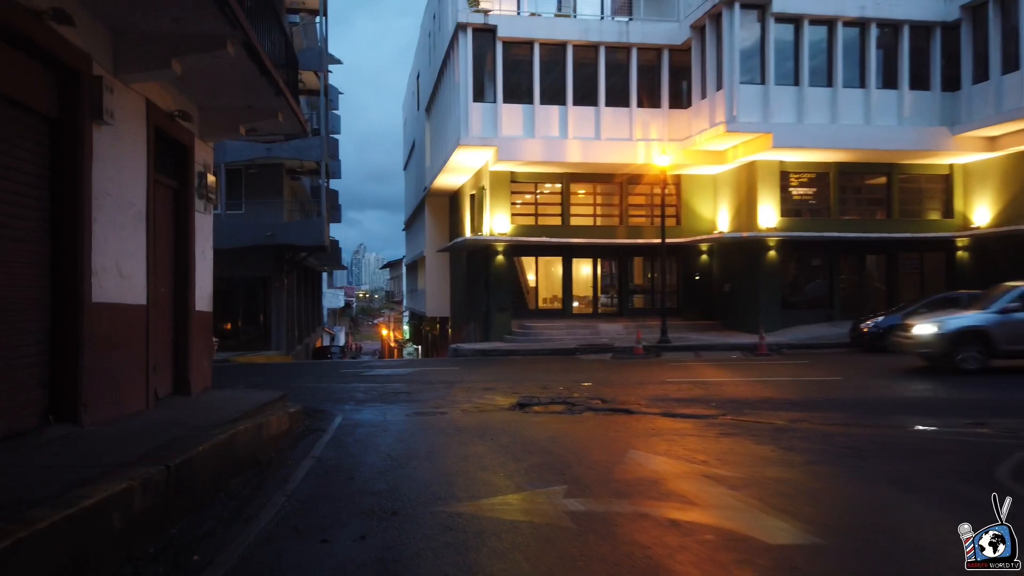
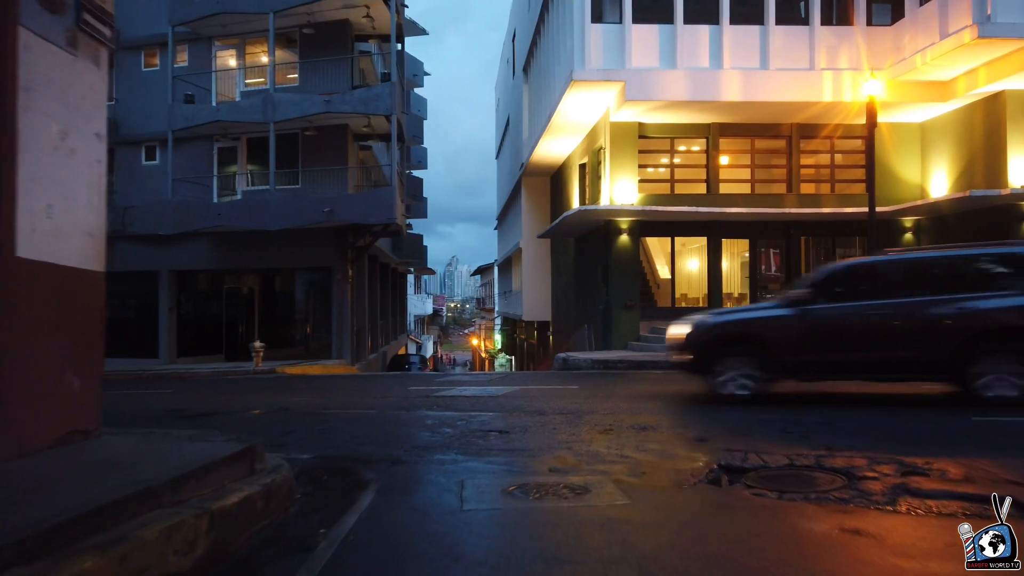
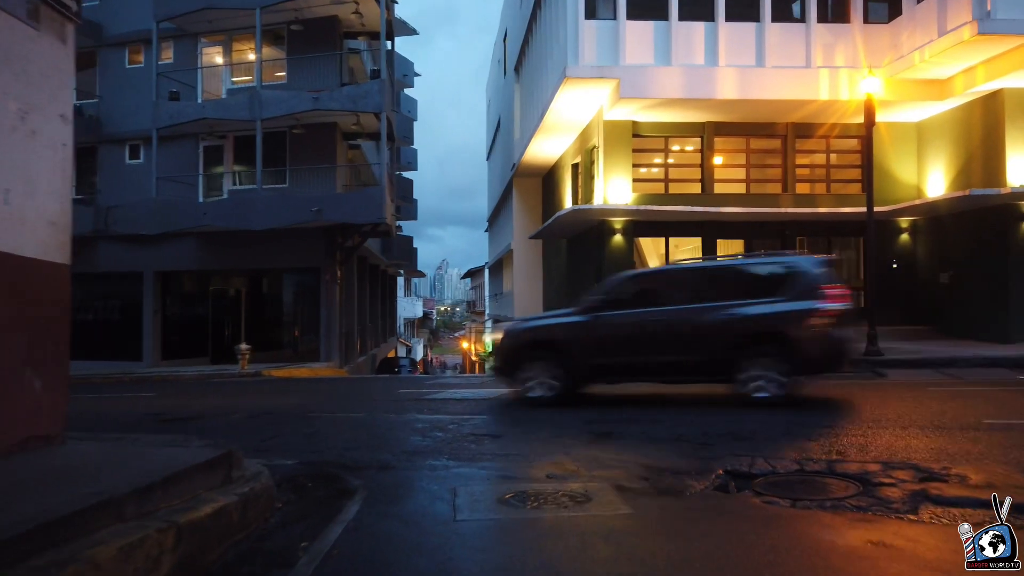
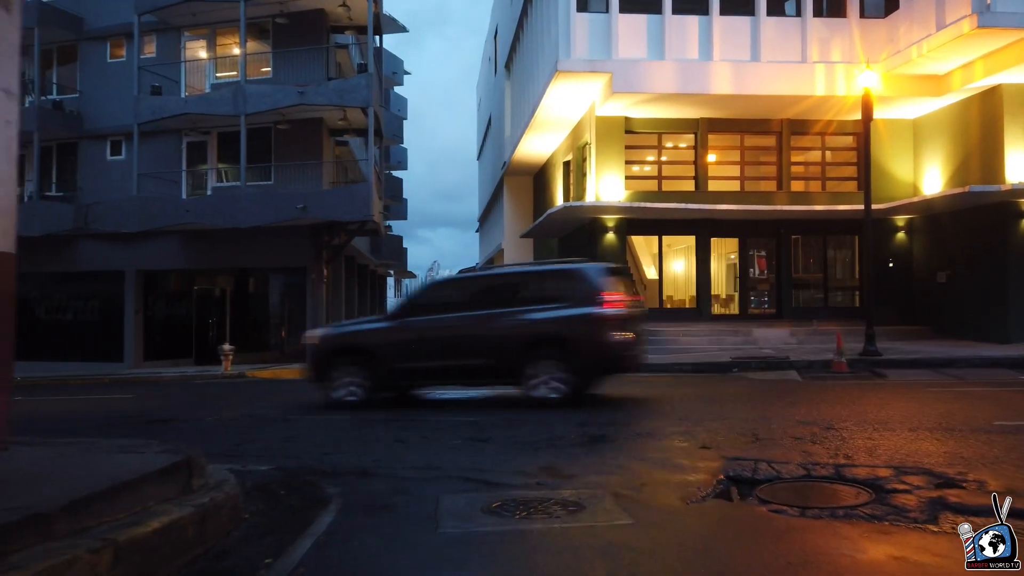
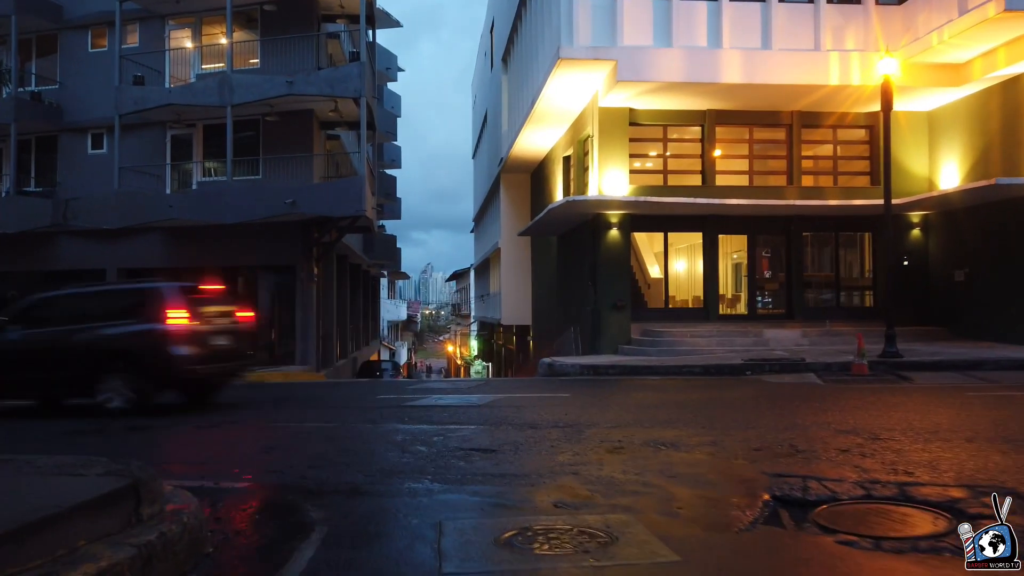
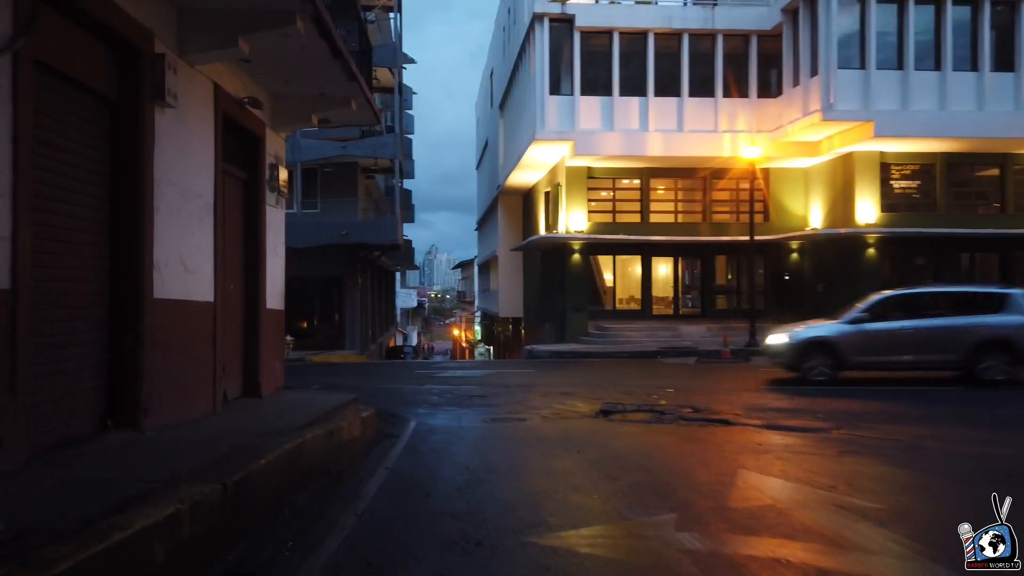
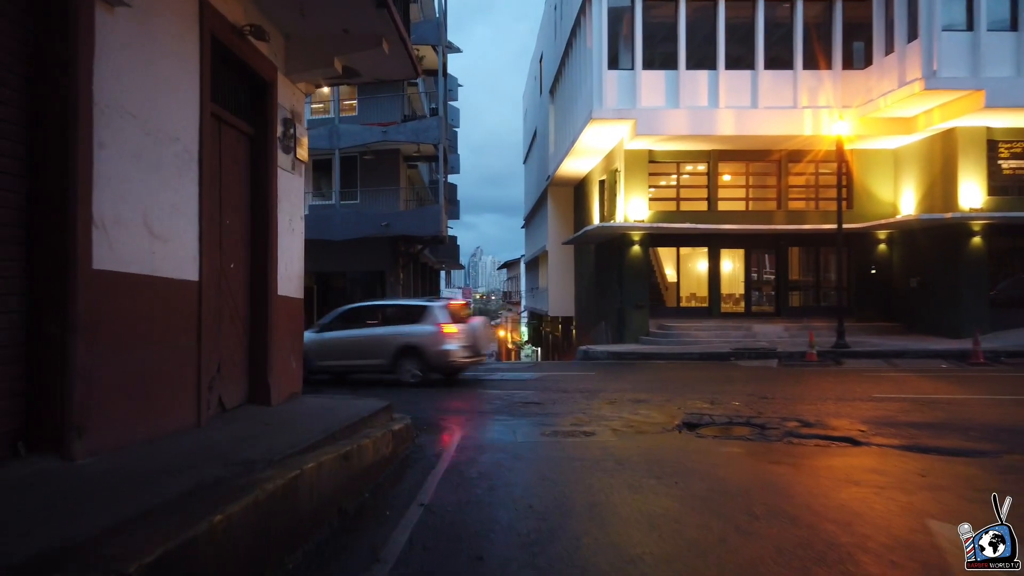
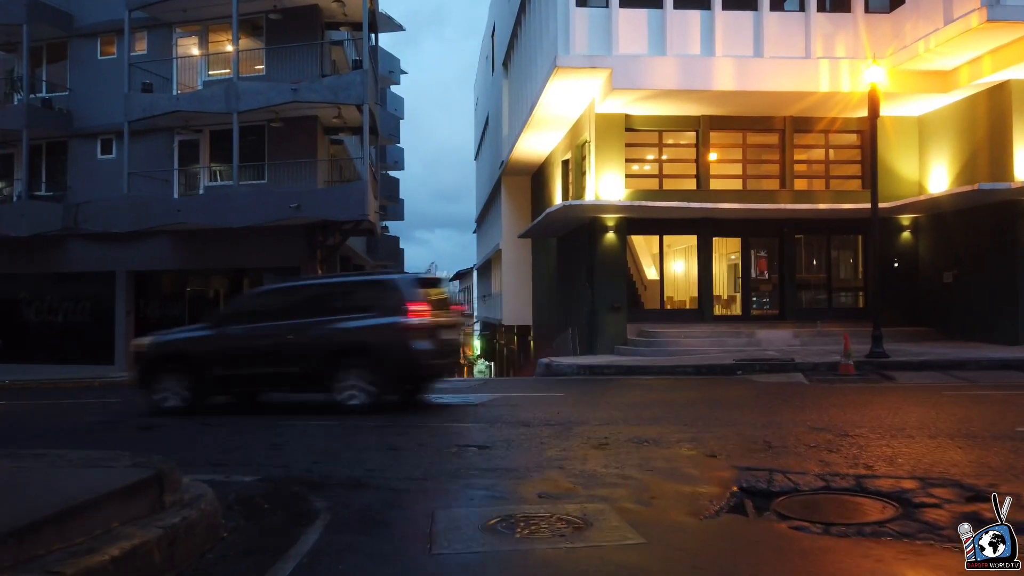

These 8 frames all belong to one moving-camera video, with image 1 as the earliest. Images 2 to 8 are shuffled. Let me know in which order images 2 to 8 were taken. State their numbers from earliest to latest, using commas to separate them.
6, 7, 2, 3, 4, 8, 5
